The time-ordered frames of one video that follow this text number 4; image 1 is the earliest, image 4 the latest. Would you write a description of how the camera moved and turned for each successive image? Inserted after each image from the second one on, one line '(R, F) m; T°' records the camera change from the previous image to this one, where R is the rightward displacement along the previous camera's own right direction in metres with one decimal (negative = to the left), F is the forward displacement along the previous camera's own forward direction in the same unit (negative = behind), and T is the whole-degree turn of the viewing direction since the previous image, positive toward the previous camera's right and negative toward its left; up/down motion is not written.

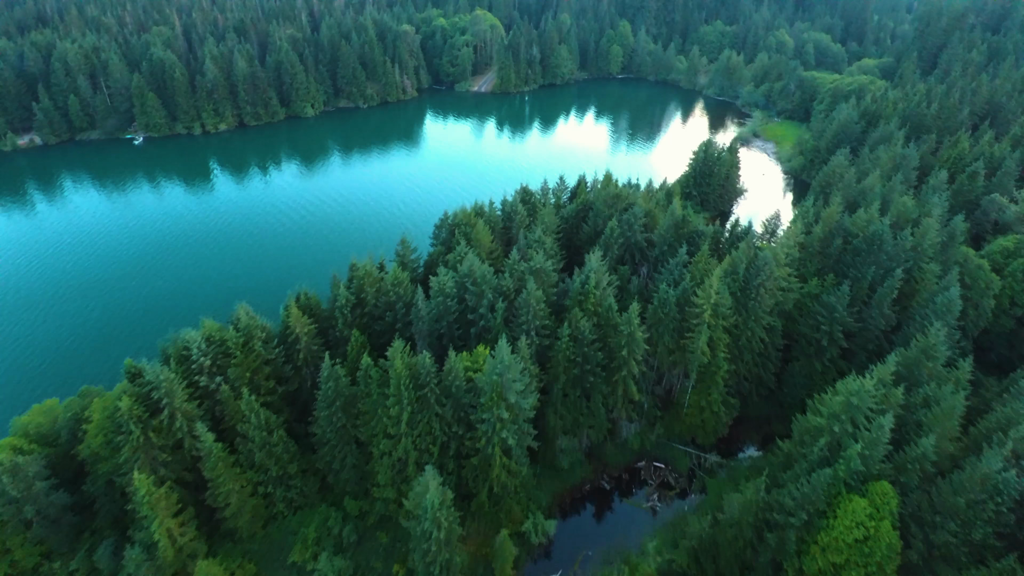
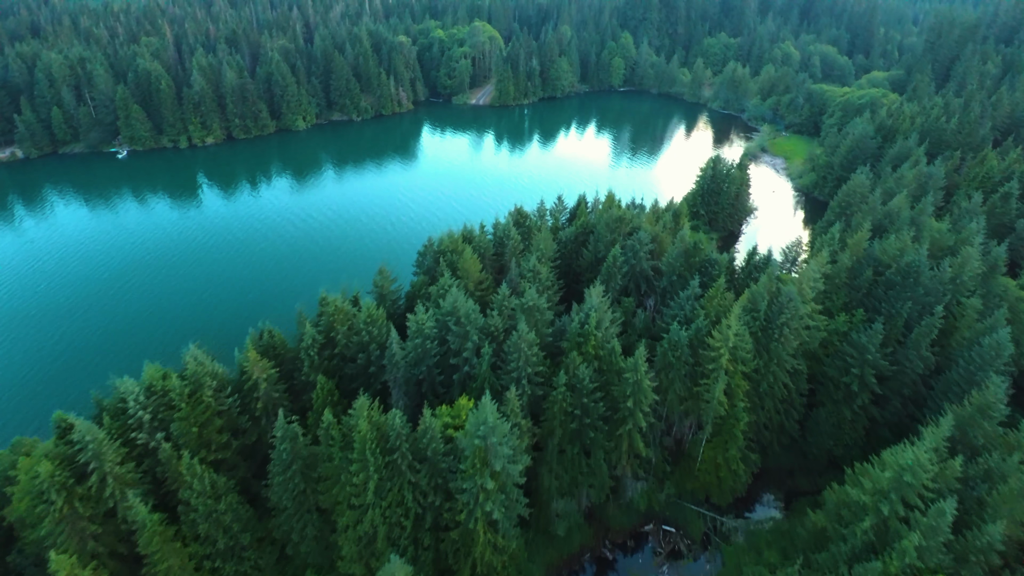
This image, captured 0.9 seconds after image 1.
(+0.6, +4.7) m; 0°
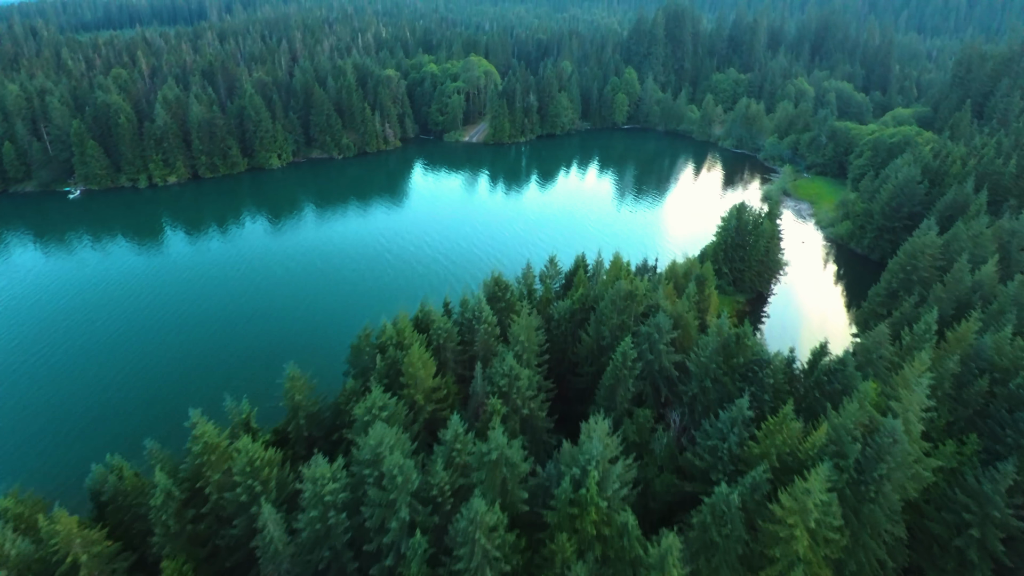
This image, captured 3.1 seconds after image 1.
(+1.5, +11.6) m; 0°
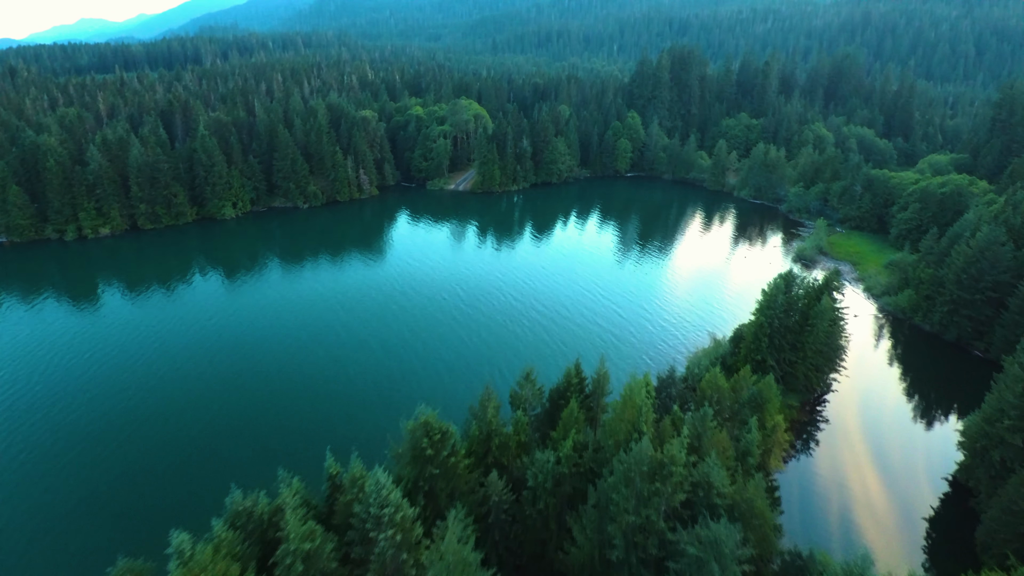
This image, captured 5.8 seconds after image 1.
(+1.9, +14.6) m; 0°
